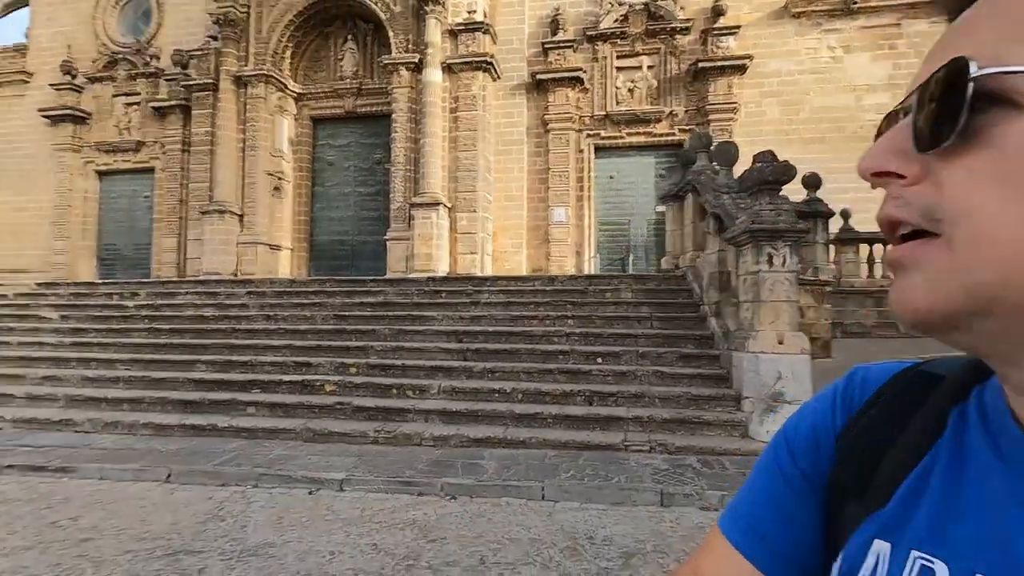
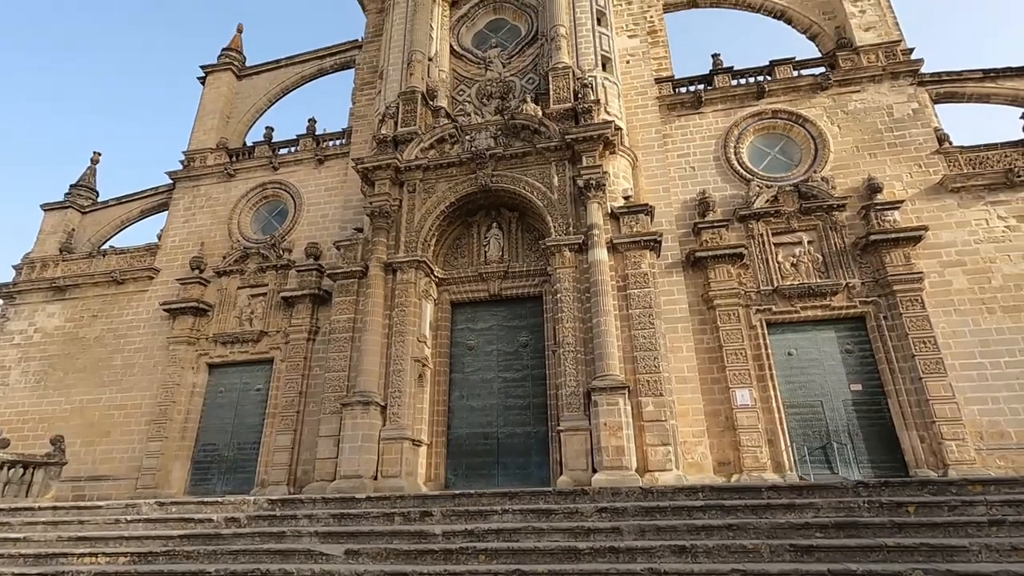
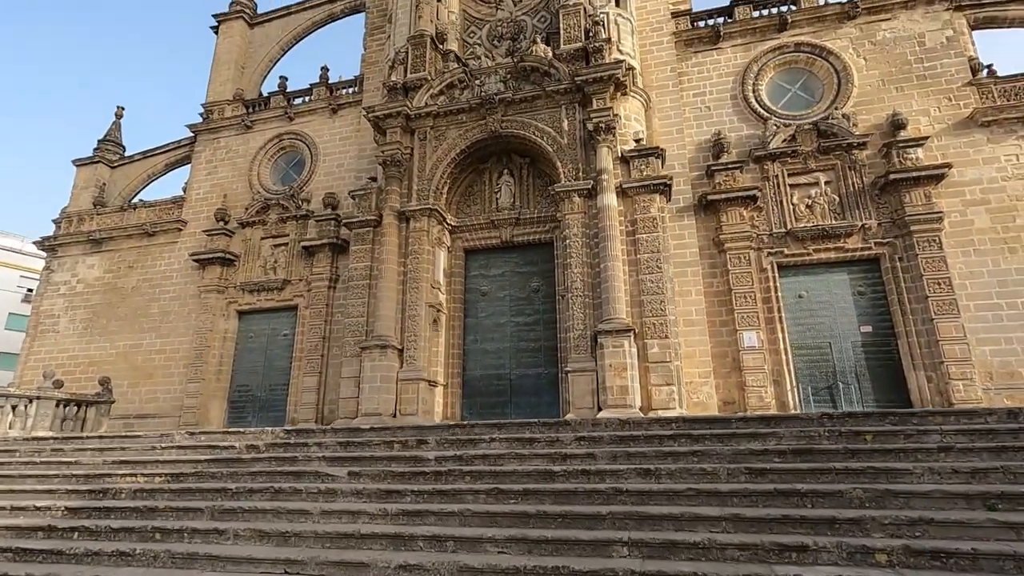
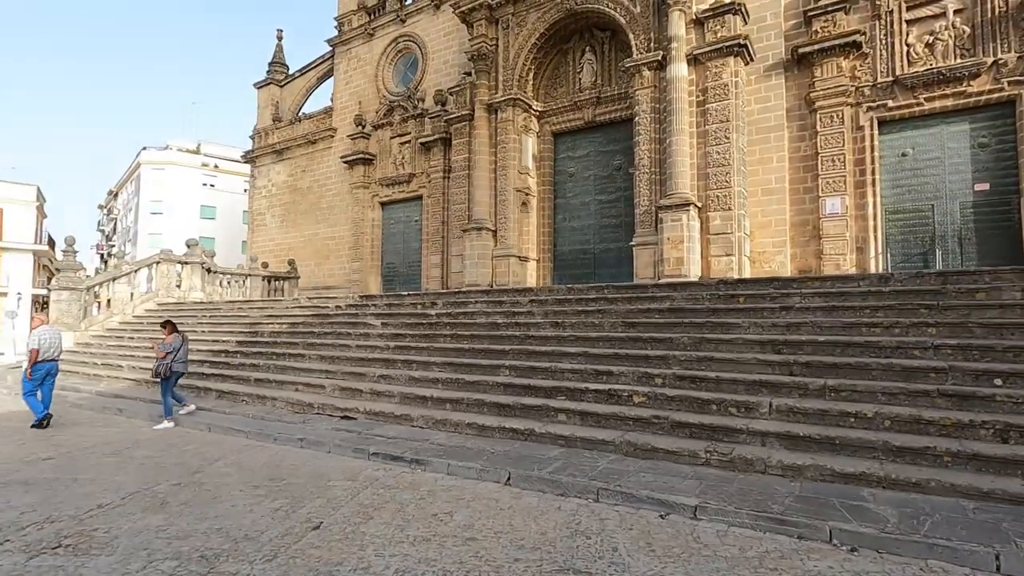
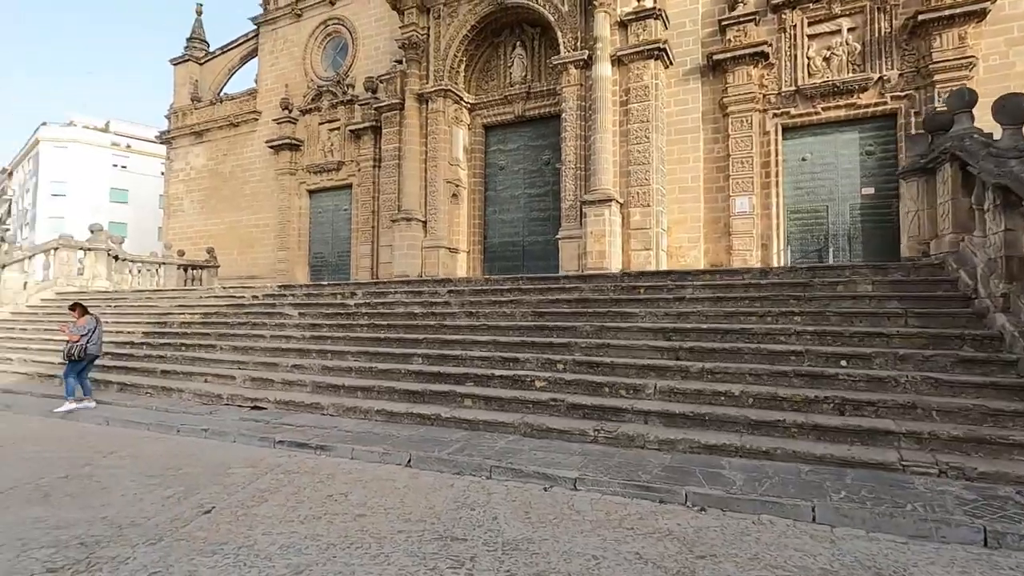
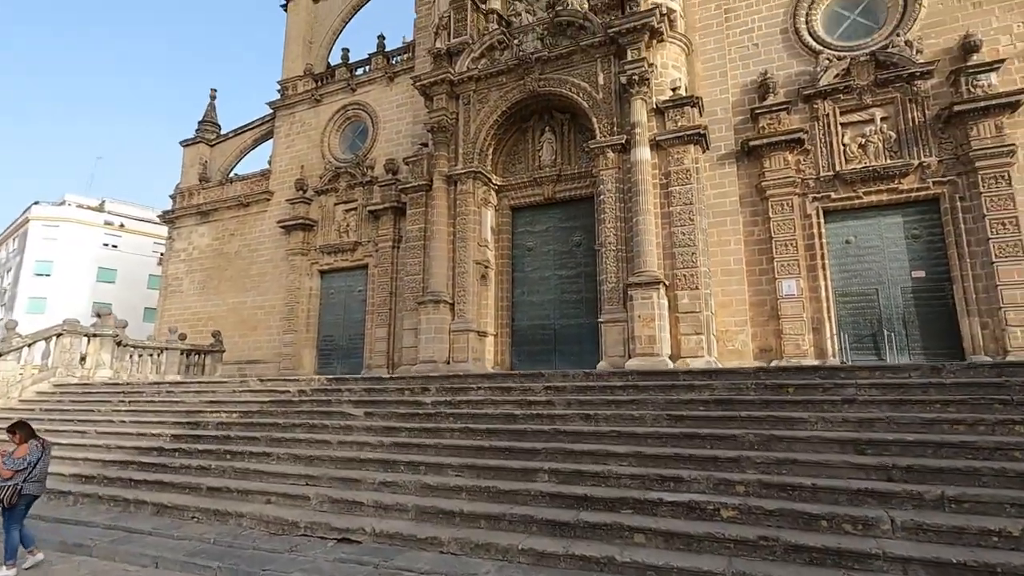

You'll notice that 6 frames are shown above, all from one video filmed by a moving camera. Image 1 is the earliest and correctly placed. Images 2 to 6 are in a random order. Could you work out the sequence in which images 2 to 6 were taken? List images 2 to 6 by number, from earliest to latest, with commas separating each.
5, 4, 6, 3, 2
